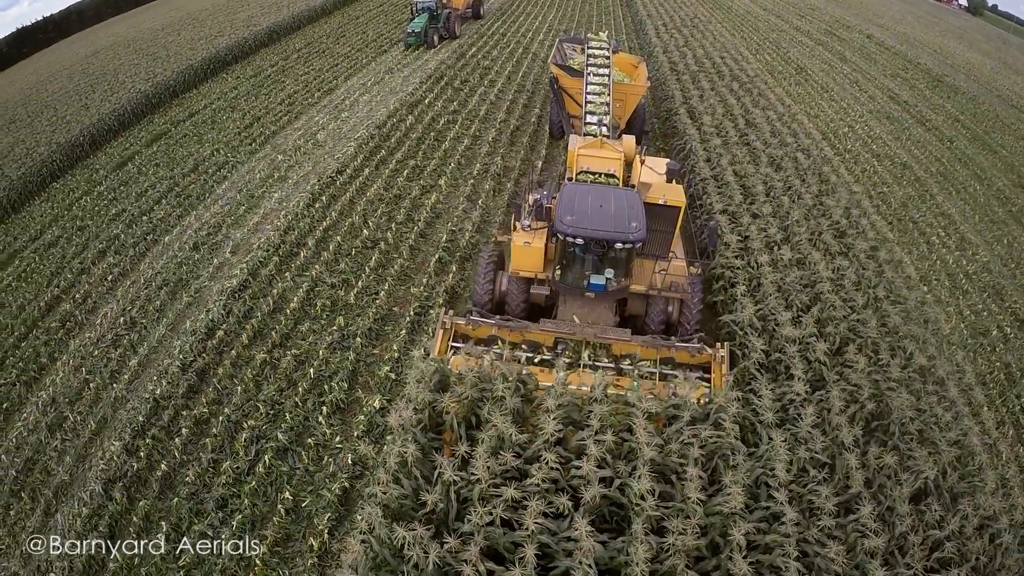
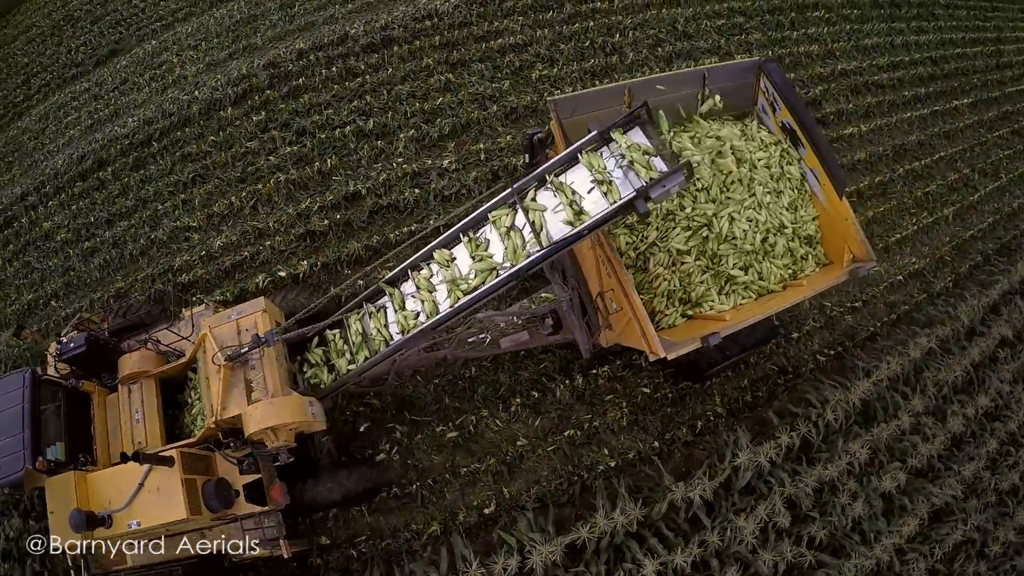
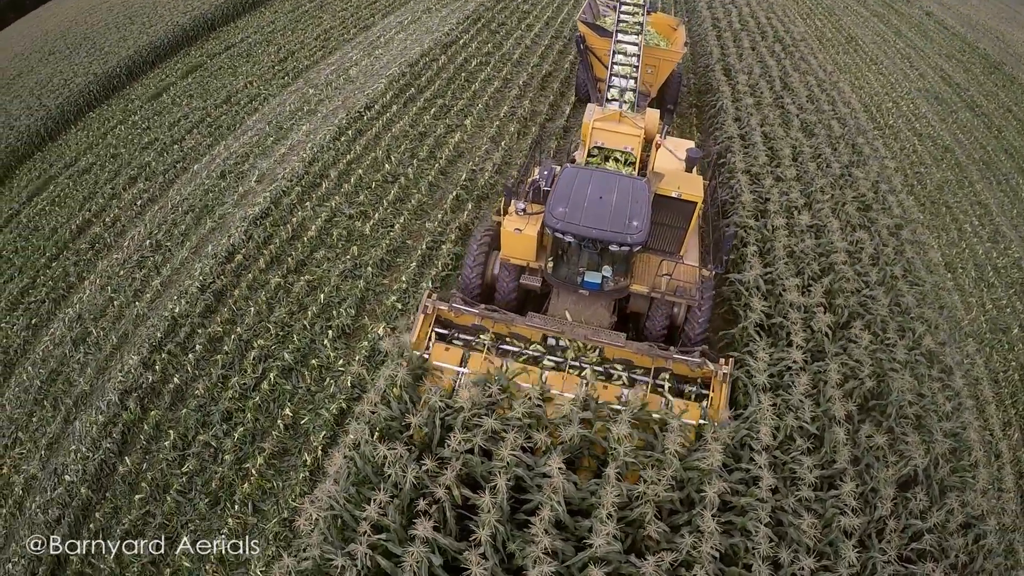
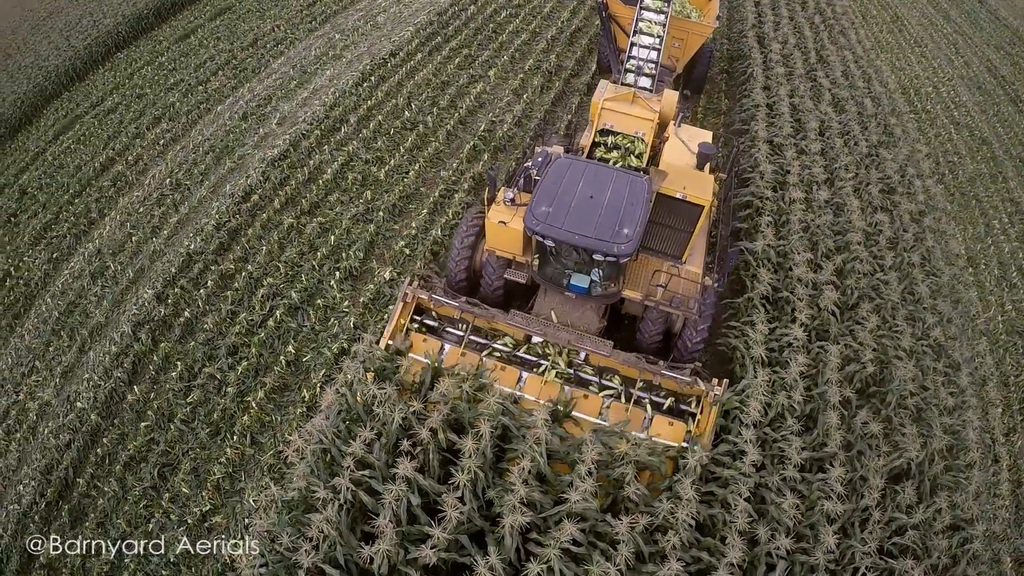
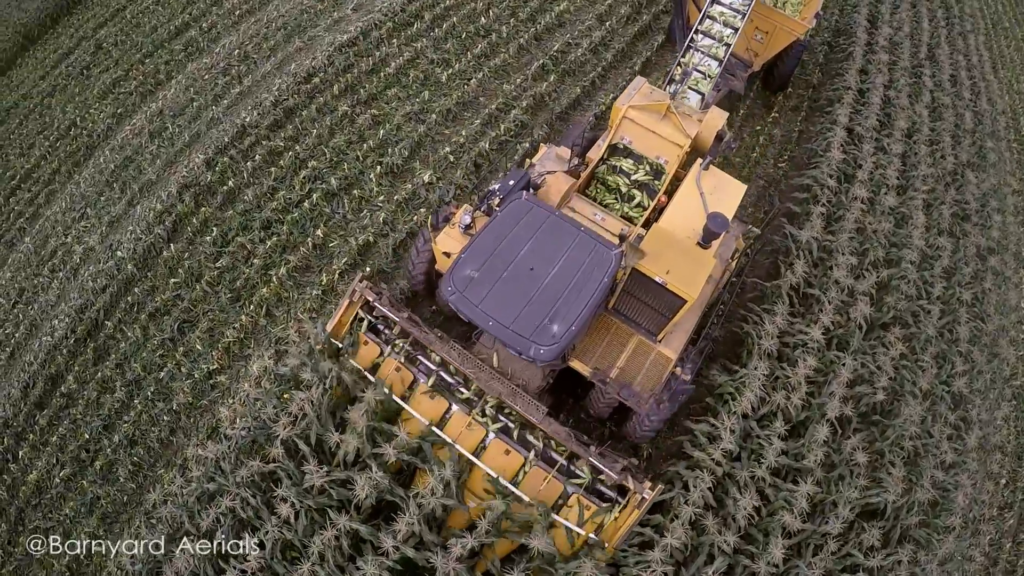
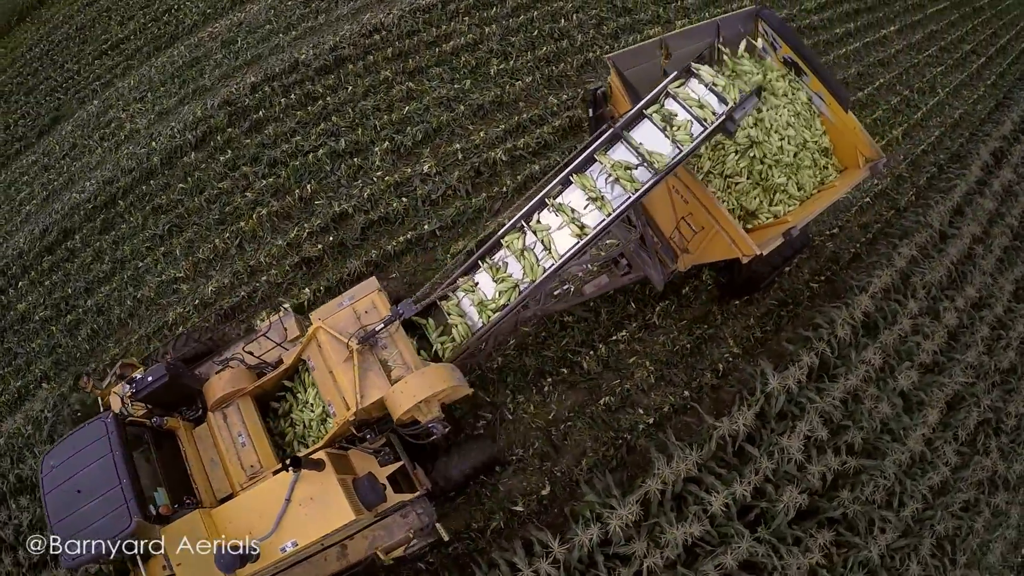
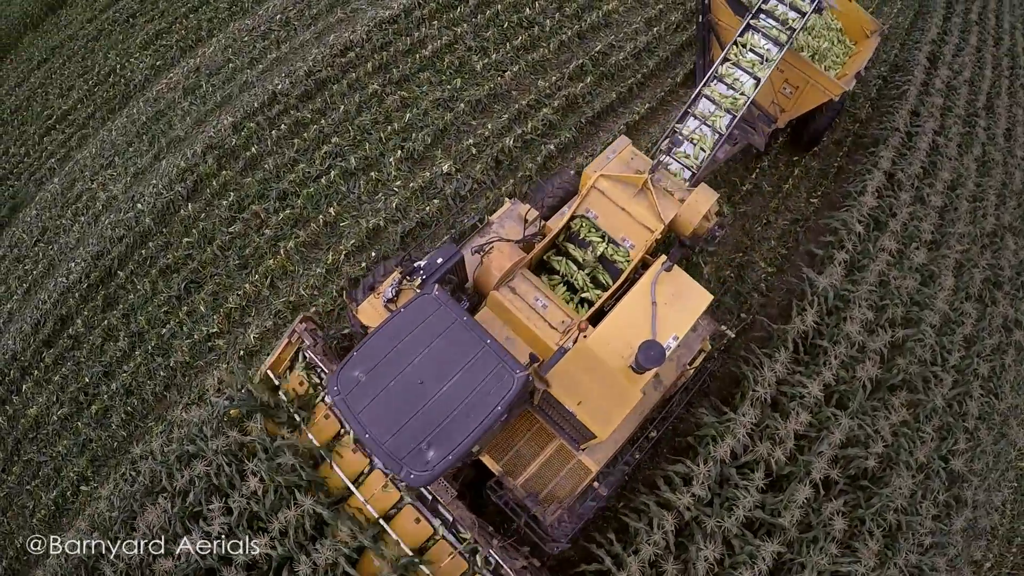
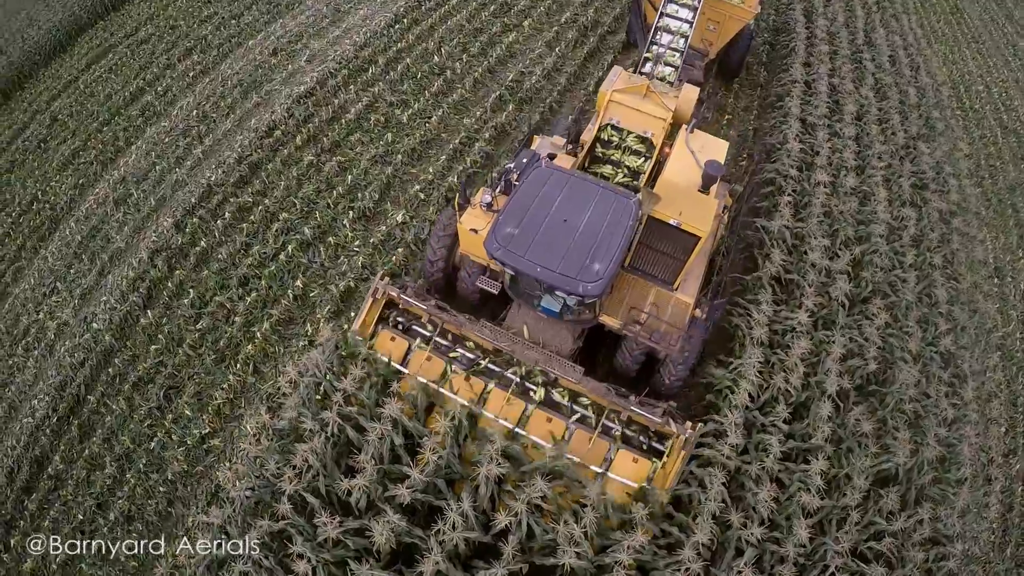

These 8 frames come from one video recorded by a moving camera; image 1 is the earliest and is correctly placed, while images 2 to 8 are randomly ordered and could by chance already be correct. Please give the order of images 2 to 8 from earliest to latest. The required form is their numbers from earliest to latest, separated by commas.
3, 4, 8, 5, 7, 6, 2
